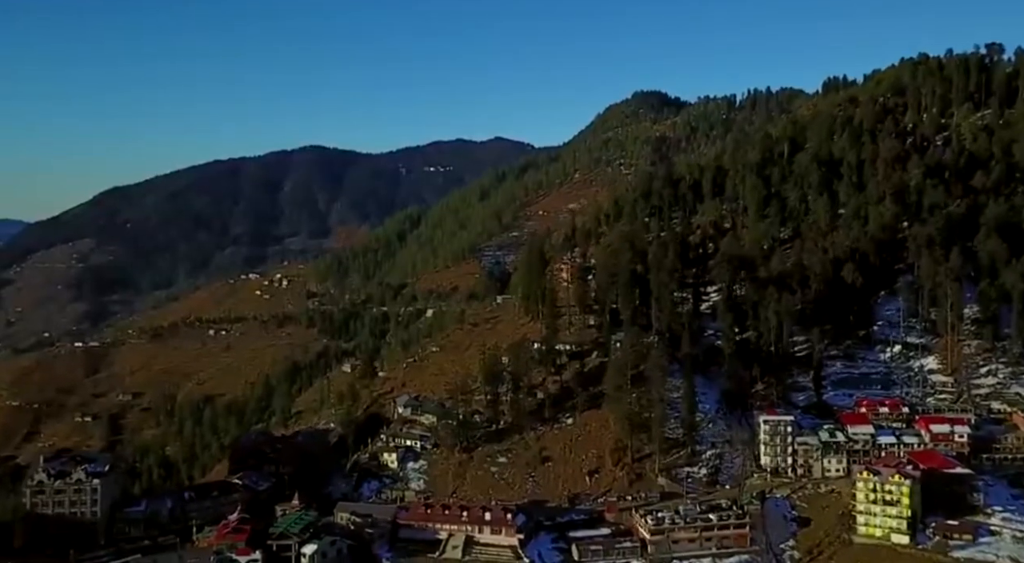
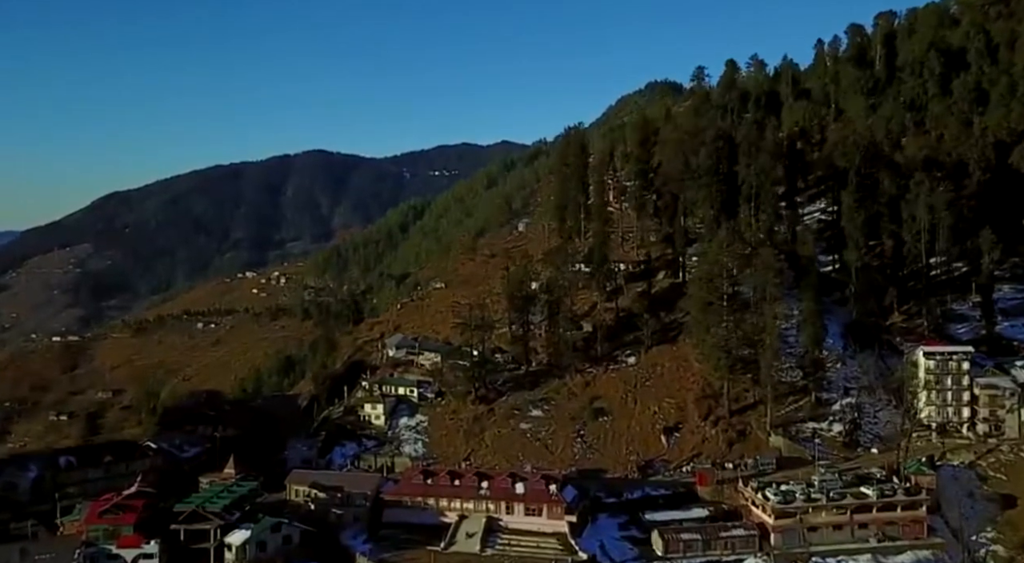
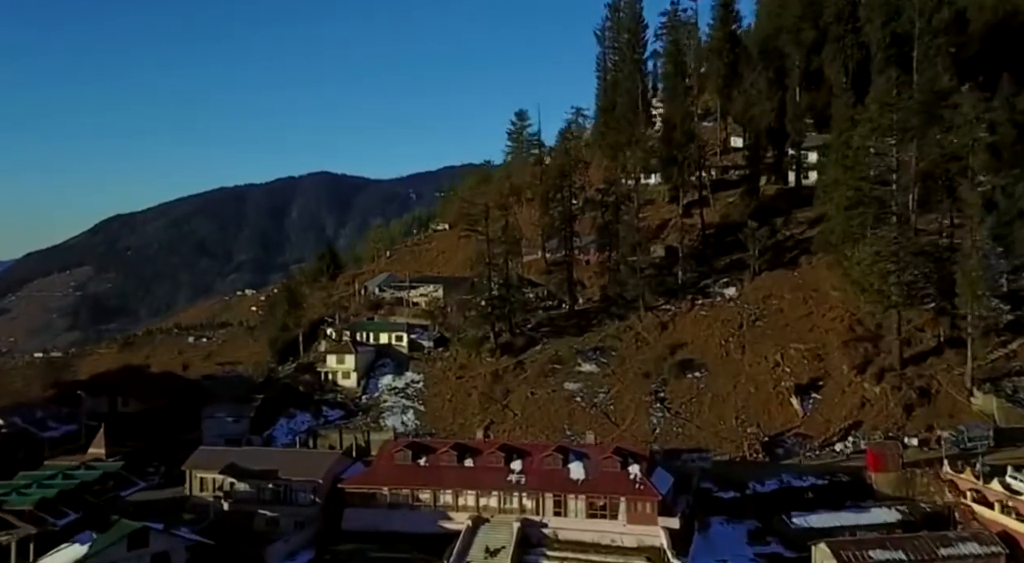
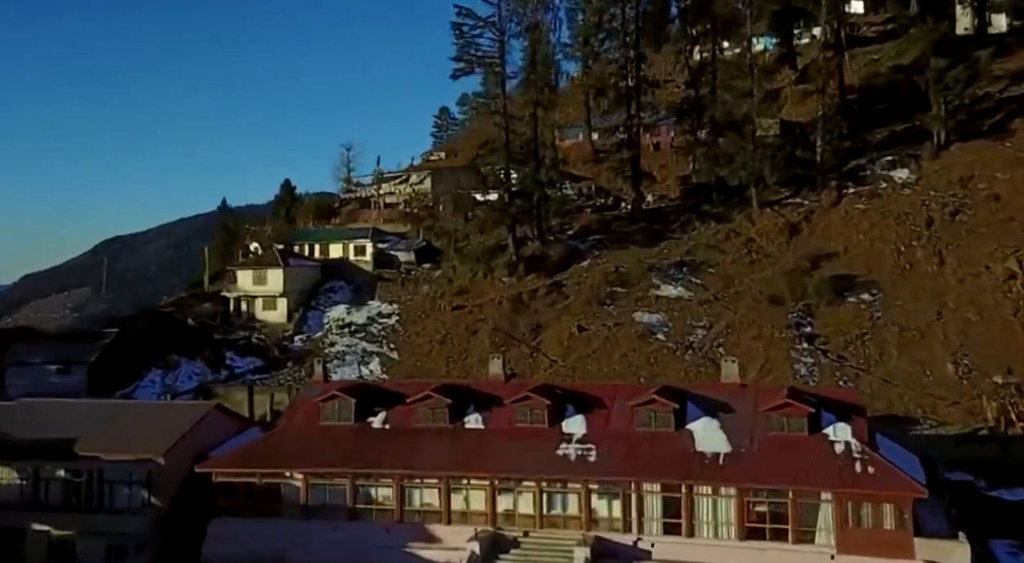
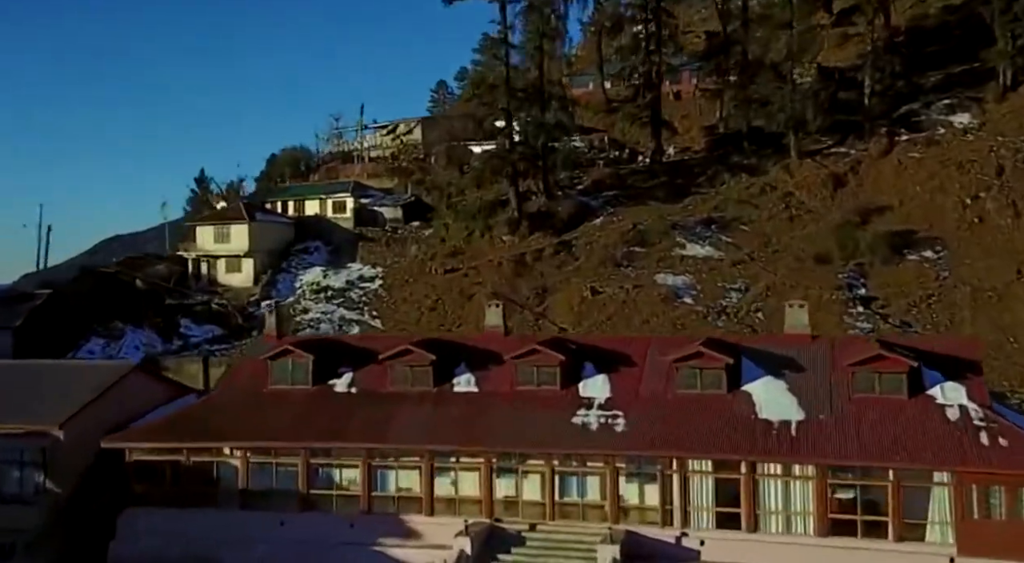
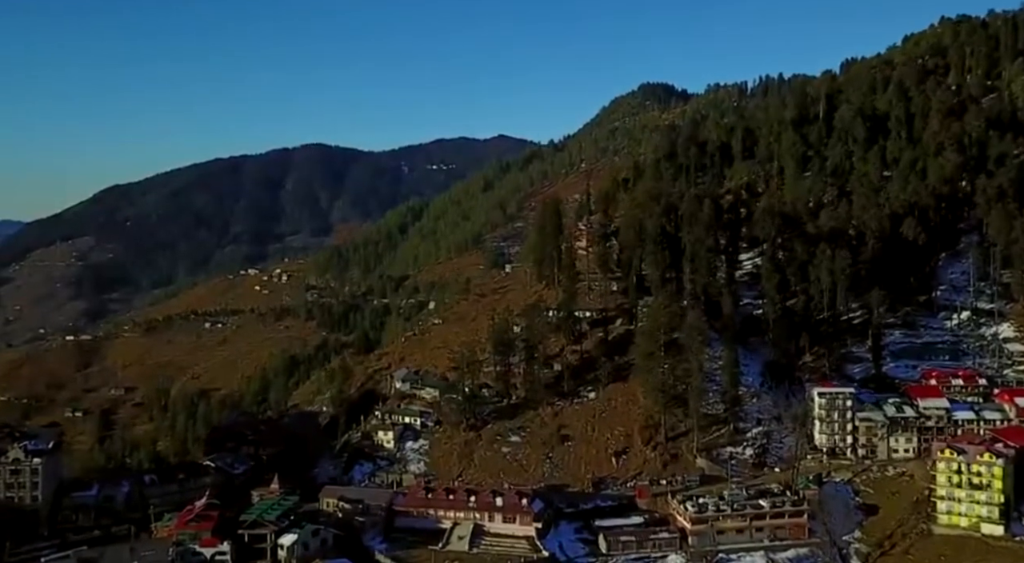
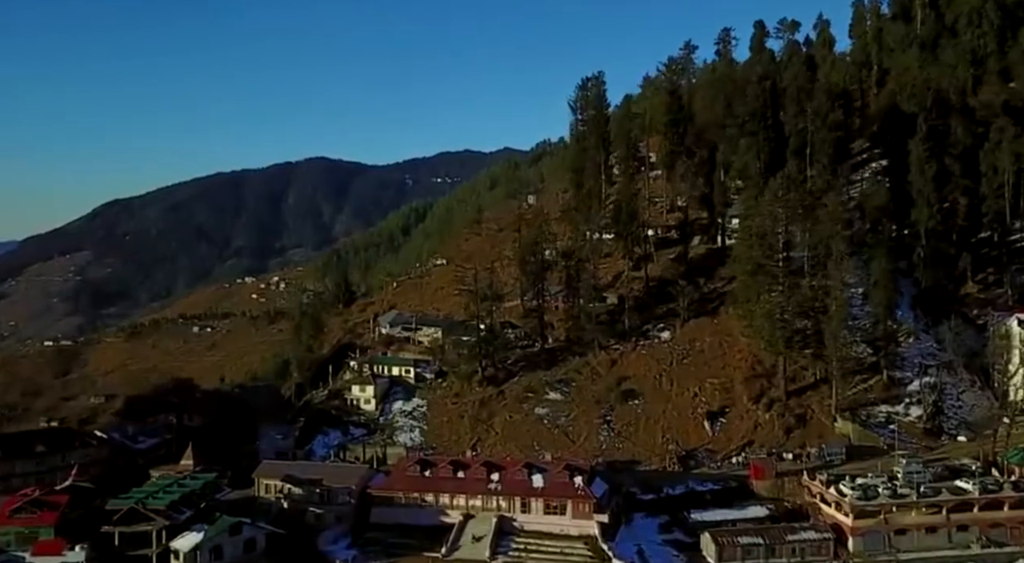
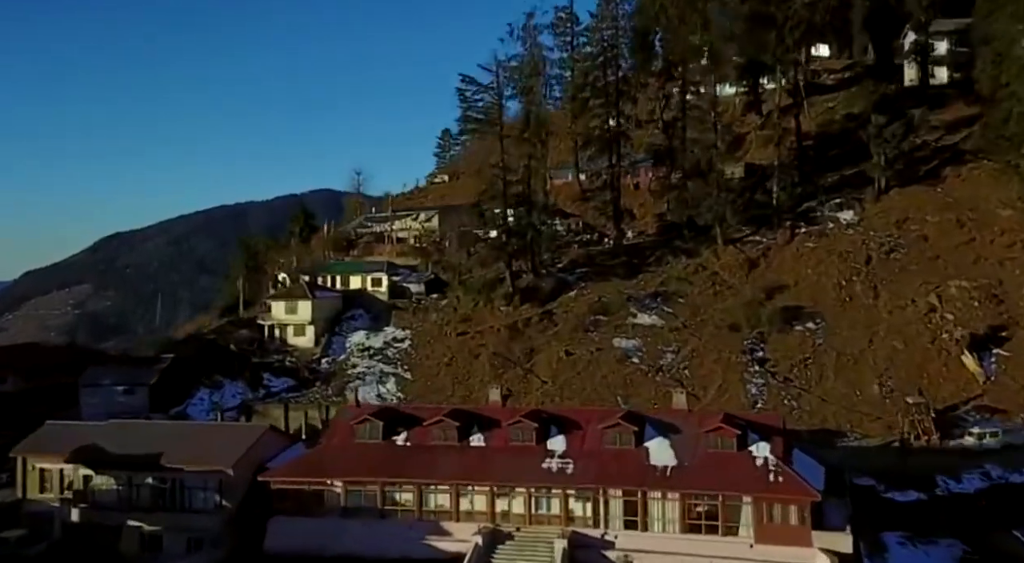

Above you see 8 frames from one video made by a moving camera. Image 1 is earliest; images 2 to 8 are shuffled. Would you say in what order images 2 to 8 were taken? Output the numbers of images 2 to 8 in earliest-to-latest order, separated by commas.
6, 2, 7, 3, 8, 4, 5
